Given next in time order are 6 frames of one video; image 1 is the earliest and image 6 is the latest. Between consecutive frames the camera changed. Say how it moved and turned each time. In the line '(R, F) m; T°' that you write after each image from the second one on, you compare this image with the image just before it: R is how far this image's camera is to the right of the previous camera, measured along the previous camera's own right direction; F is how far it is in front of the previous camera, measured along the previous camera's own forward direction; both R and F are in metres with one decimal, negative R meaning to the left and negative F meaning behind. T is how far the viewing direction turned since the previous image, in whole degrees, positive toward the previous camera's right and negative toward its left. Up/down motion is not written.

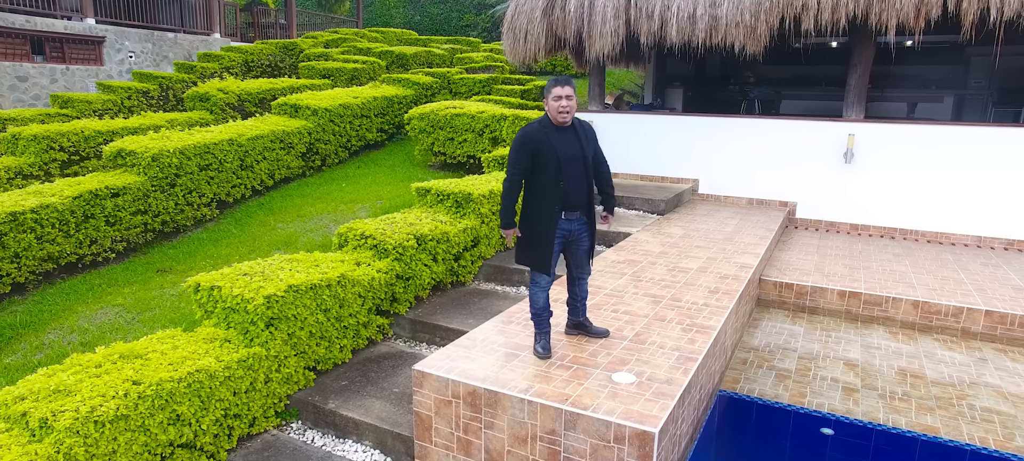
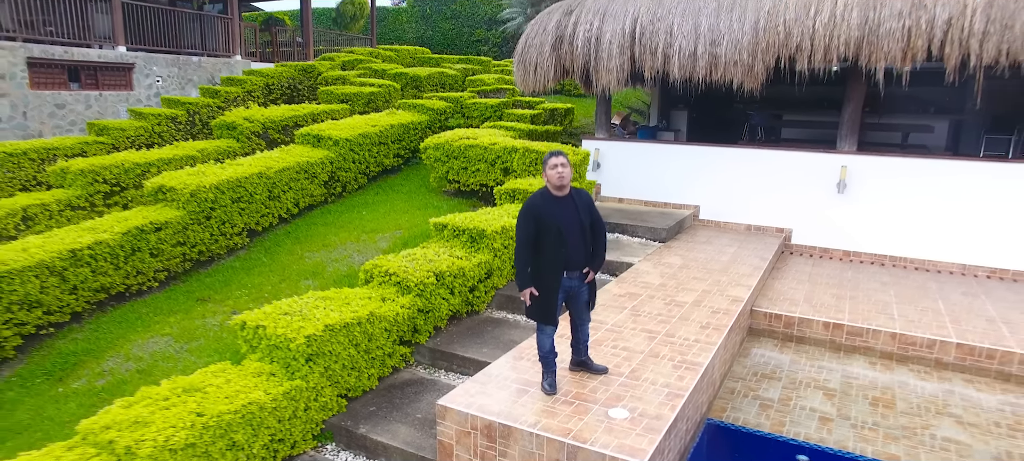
(0.0, -0.4) m; -1°
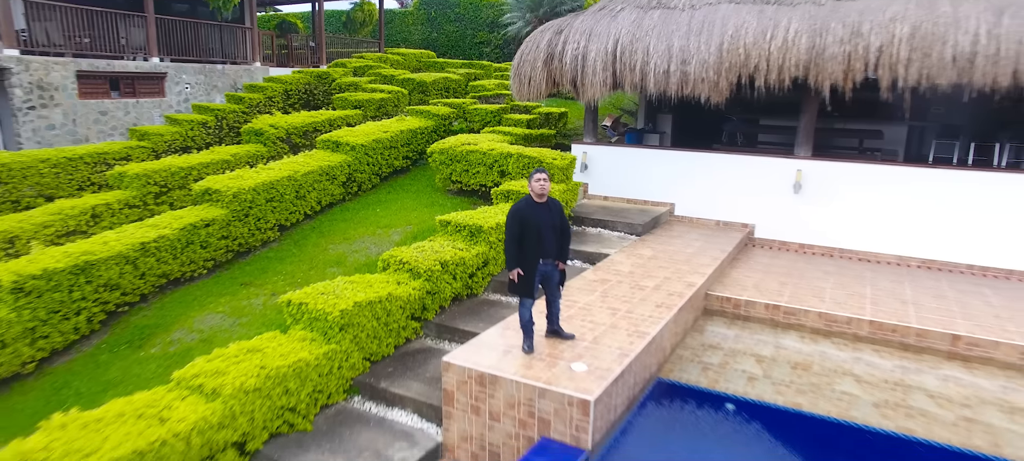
(+0.1, -1.1) m; 0°
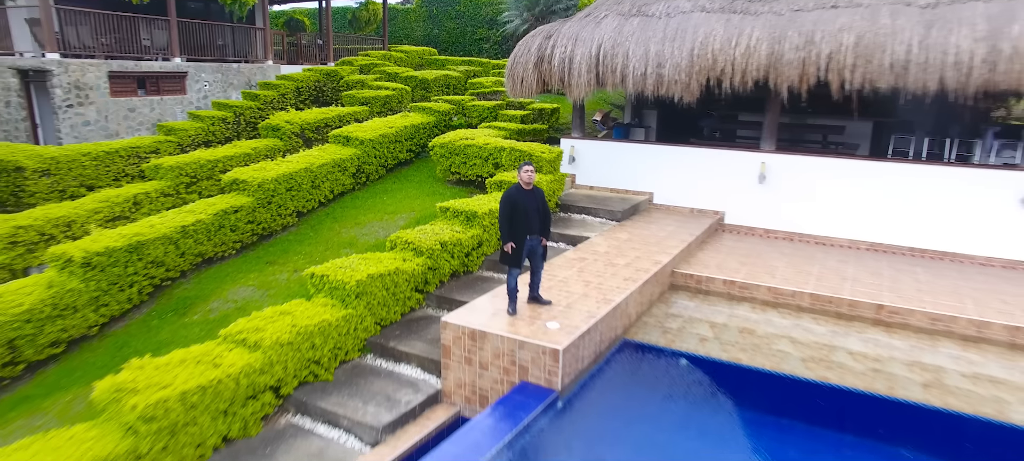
(+0.1, -1.0) m; 0°
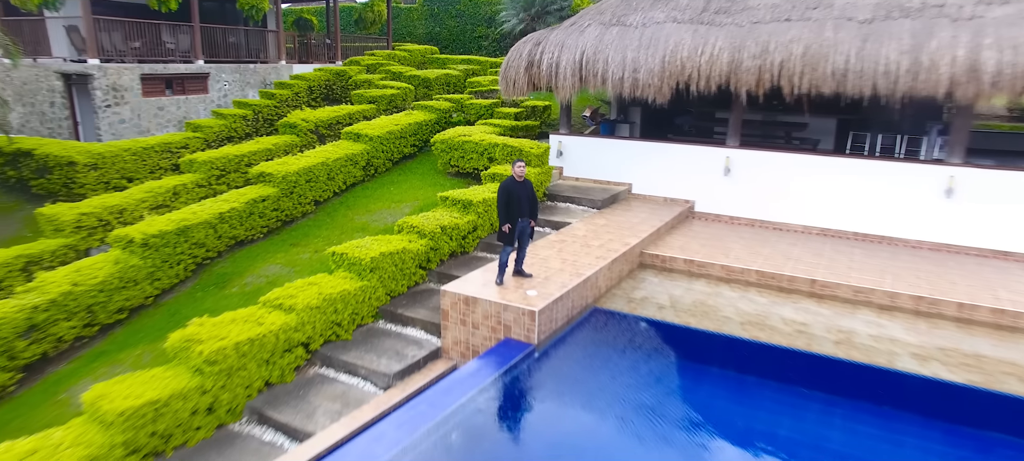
(+0.1, -1.2) m; 0°
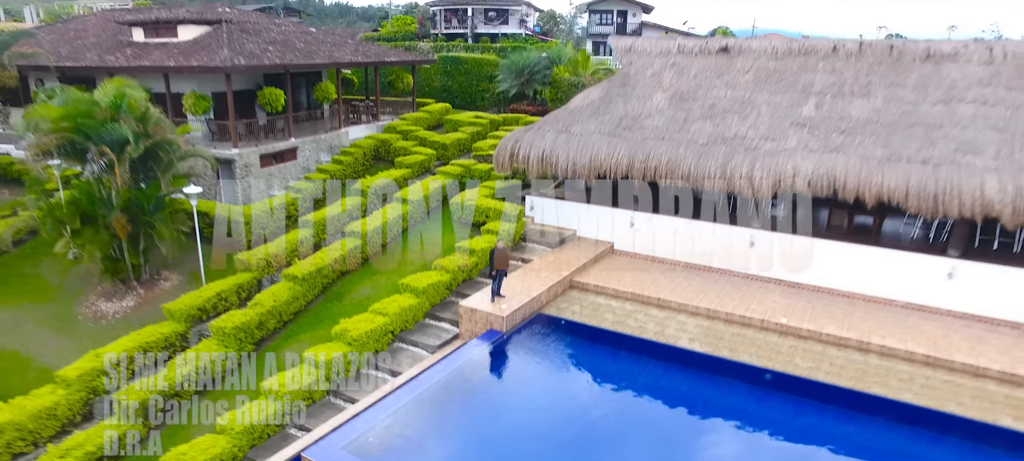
(+0.5, -6.5) m; -1°
